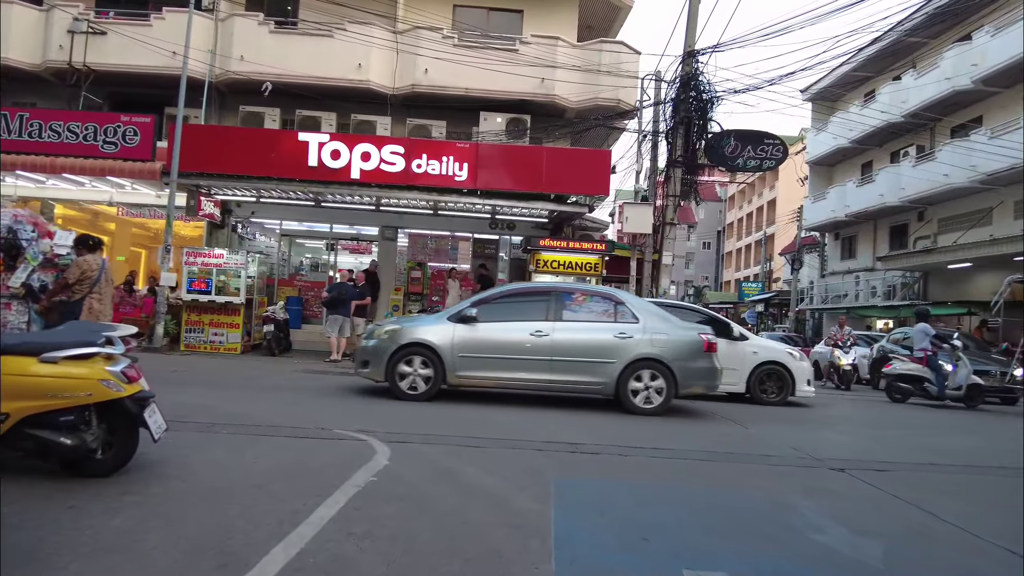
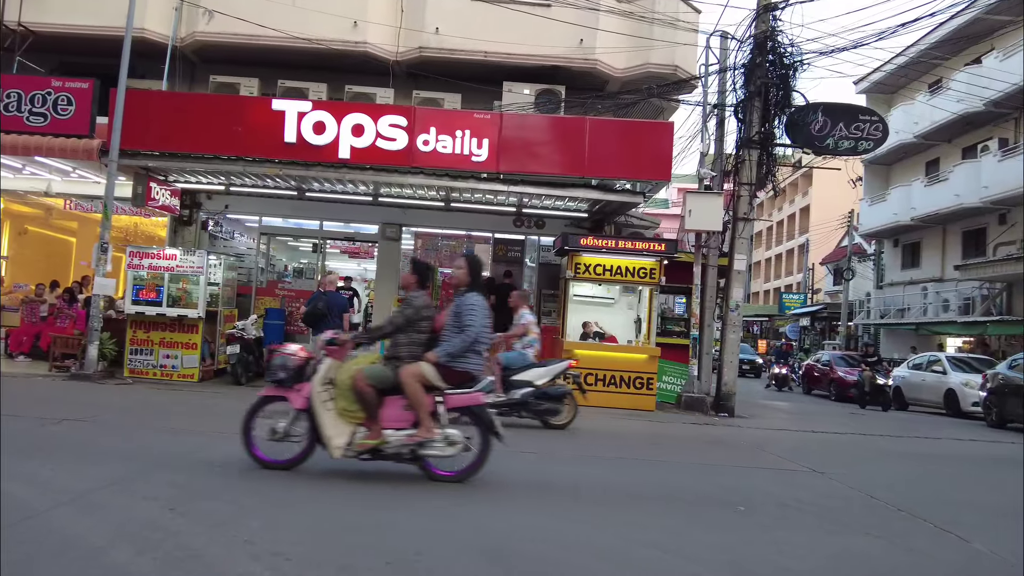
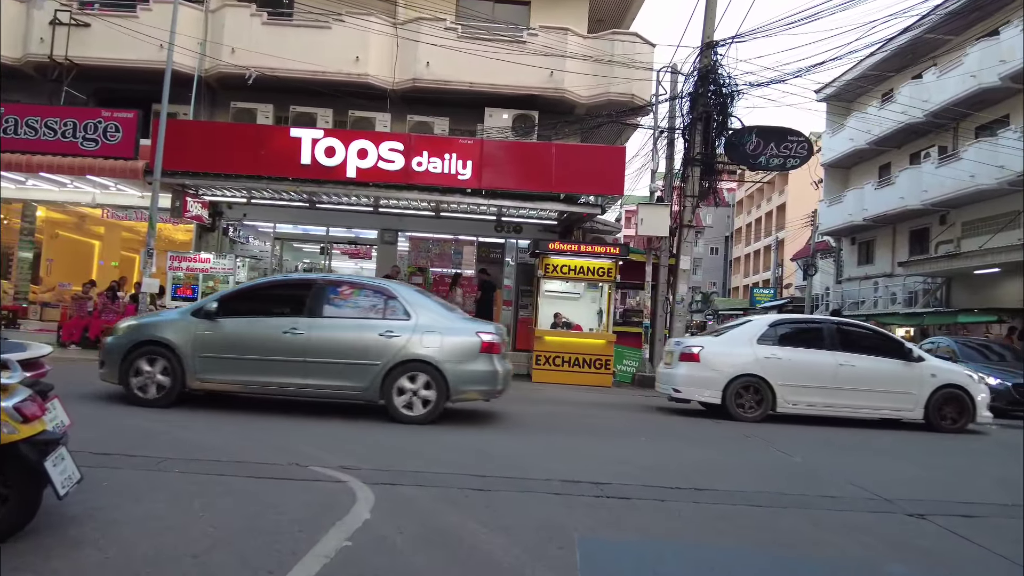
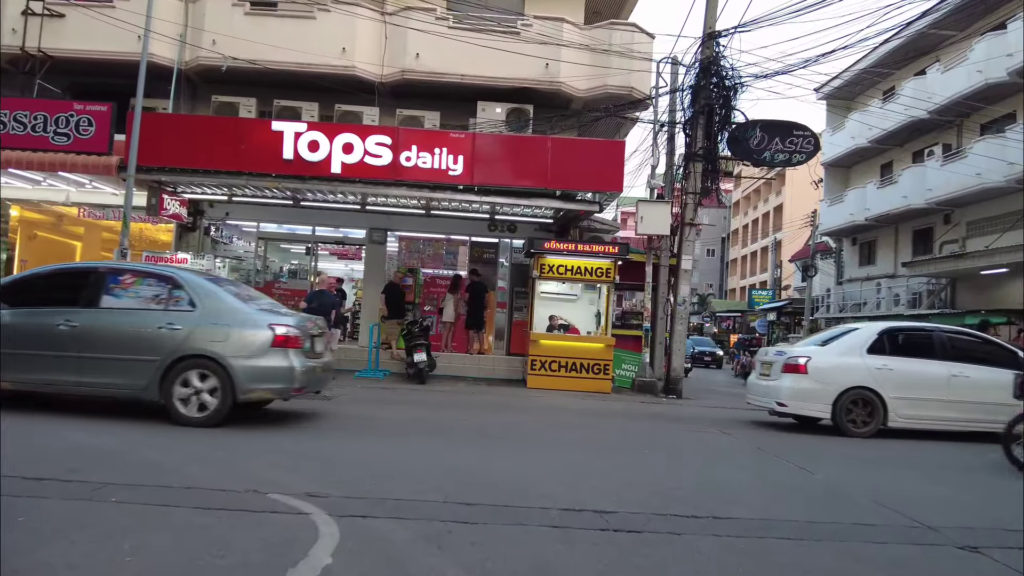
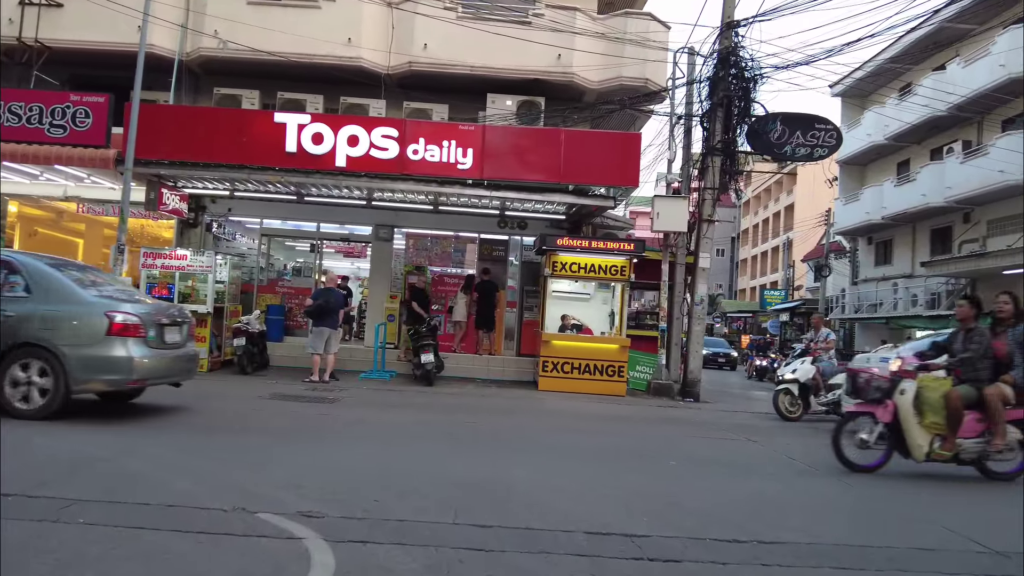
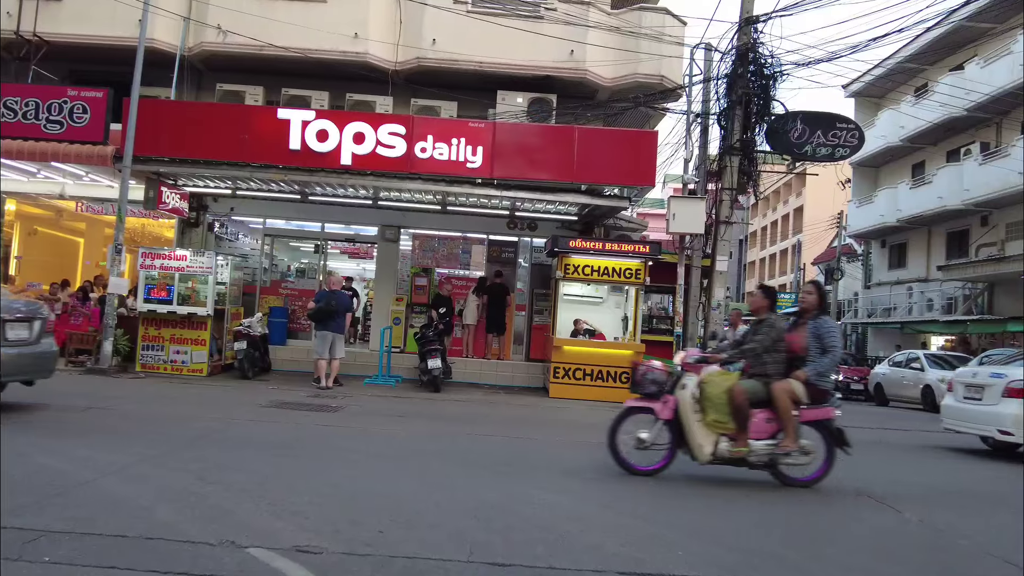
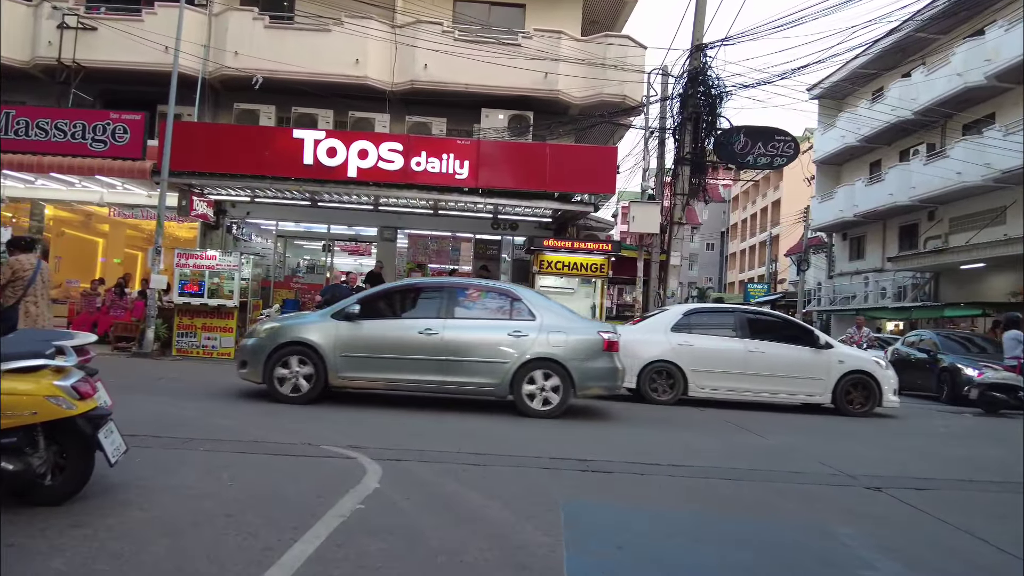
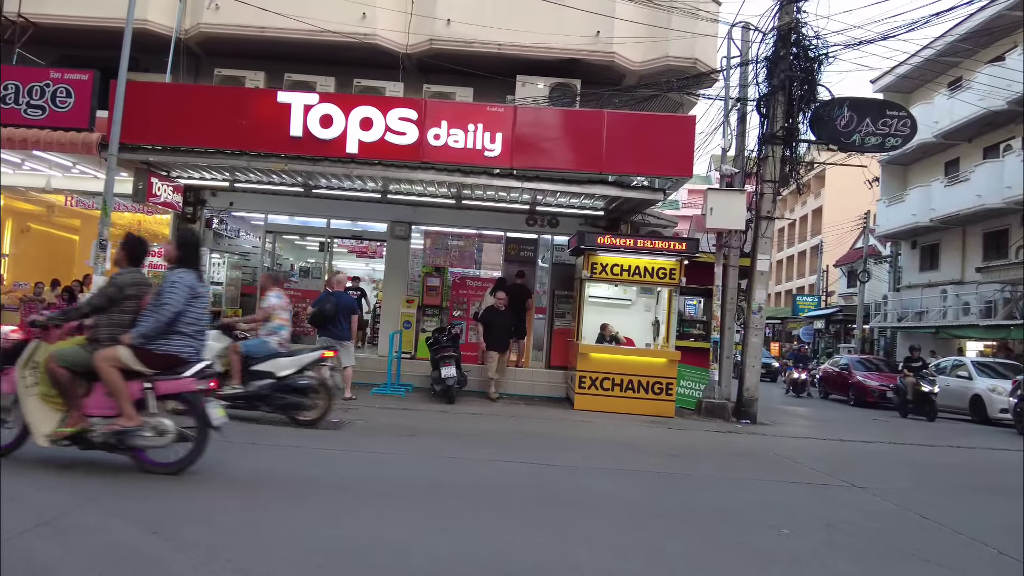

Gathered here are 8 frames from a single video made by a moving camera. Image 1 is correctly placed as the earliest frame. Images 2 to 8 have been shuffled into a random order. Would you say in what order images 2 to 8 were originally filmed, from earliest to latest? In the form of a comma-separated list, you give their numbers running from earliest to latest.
7, 3, 4, 5, 6, 2, 8
